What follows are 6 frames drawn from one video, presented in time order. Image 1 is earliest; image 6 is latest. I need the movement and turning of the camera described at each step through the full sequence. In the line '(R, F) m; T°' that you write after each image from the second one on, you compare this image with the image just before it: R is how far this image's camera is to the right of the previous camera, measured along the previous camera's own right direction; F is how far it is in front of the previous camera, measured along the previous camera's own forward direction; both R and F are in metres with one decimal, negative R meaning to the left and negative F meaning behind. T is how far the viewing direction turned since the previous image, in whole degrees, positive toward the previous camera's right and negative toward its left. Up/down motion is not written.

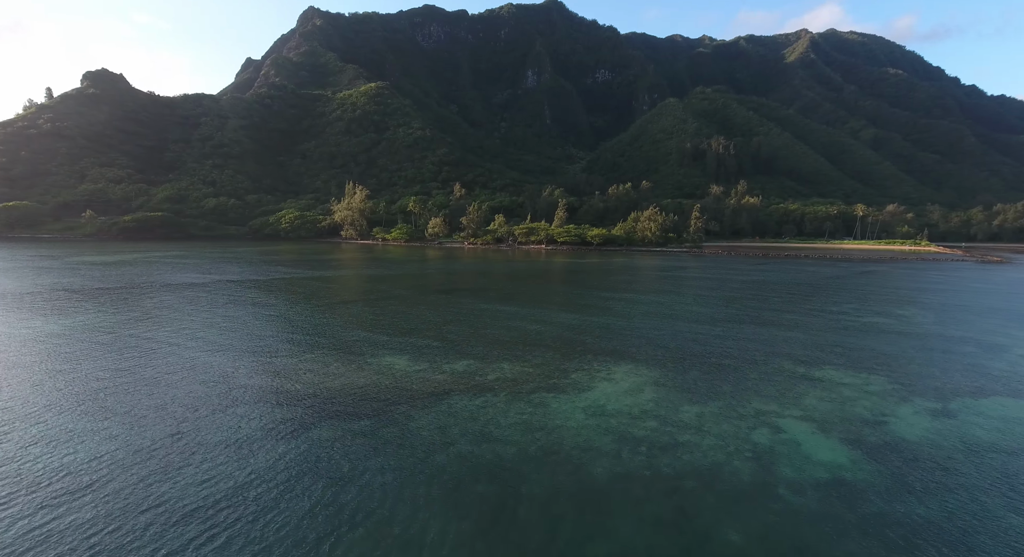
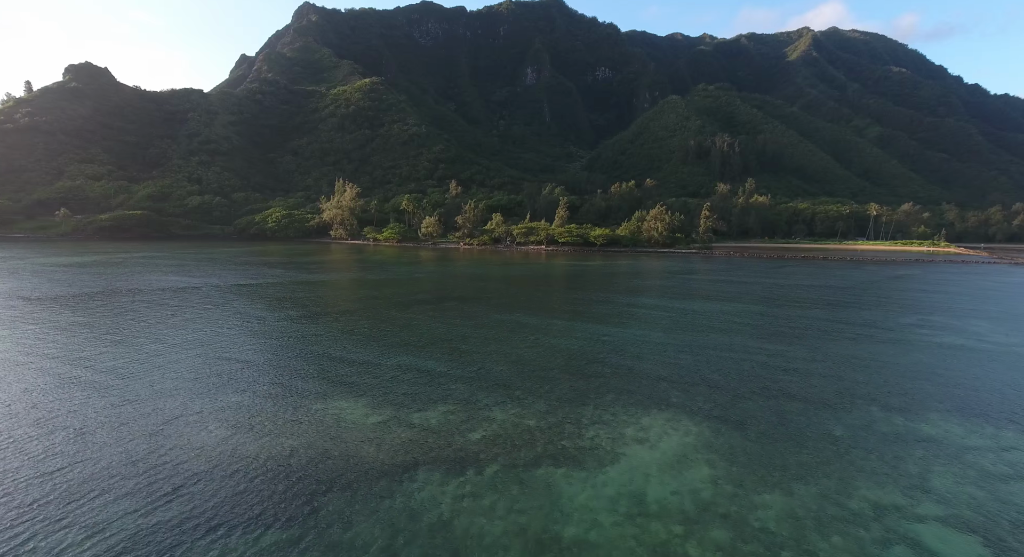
(+0.1, +4.3) m; 0°
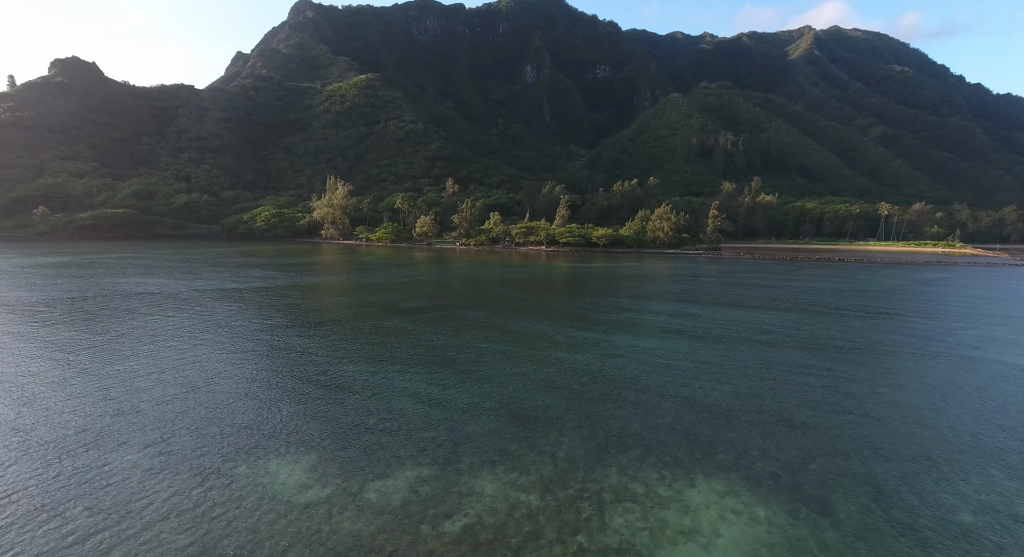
(+0.1, +3.3) m; 0°
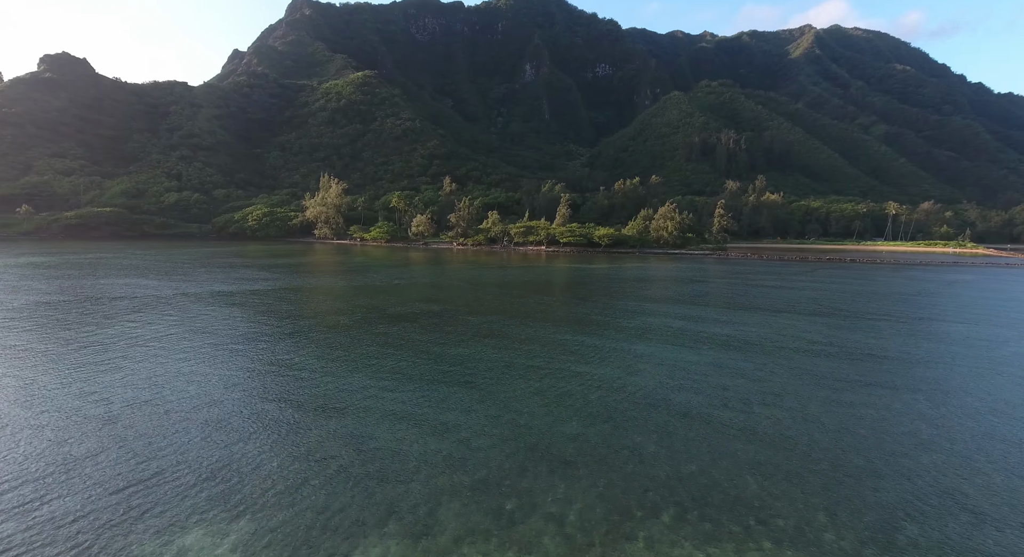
(0.0, +2.2) m; 0°
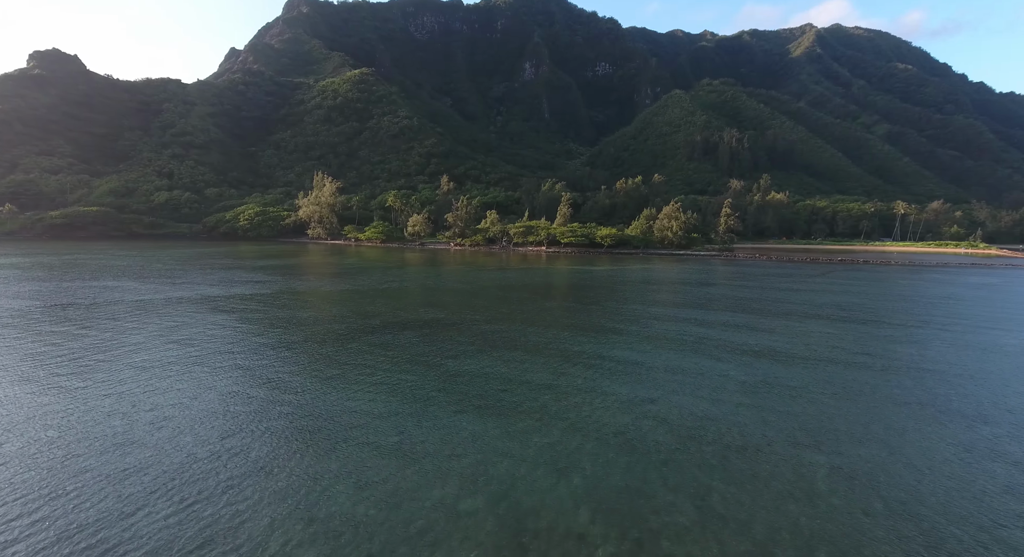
(0.0, +2.2) m; 0°
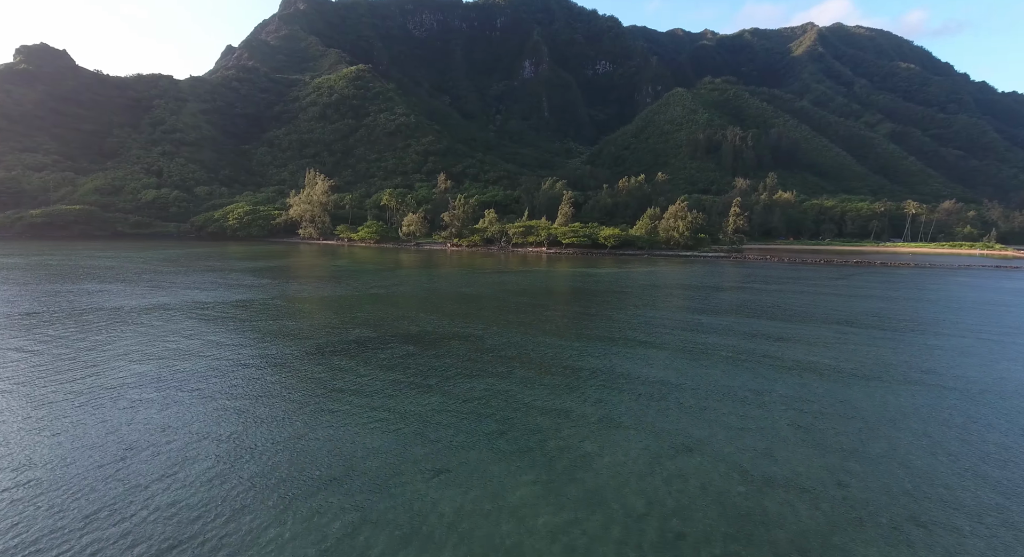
(0.0, +2.7) m; 0°
